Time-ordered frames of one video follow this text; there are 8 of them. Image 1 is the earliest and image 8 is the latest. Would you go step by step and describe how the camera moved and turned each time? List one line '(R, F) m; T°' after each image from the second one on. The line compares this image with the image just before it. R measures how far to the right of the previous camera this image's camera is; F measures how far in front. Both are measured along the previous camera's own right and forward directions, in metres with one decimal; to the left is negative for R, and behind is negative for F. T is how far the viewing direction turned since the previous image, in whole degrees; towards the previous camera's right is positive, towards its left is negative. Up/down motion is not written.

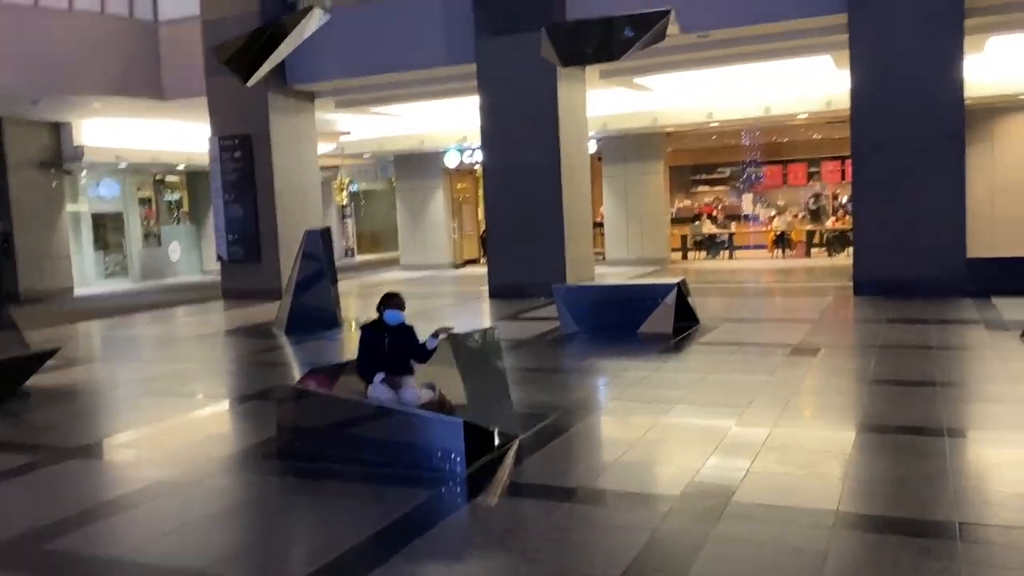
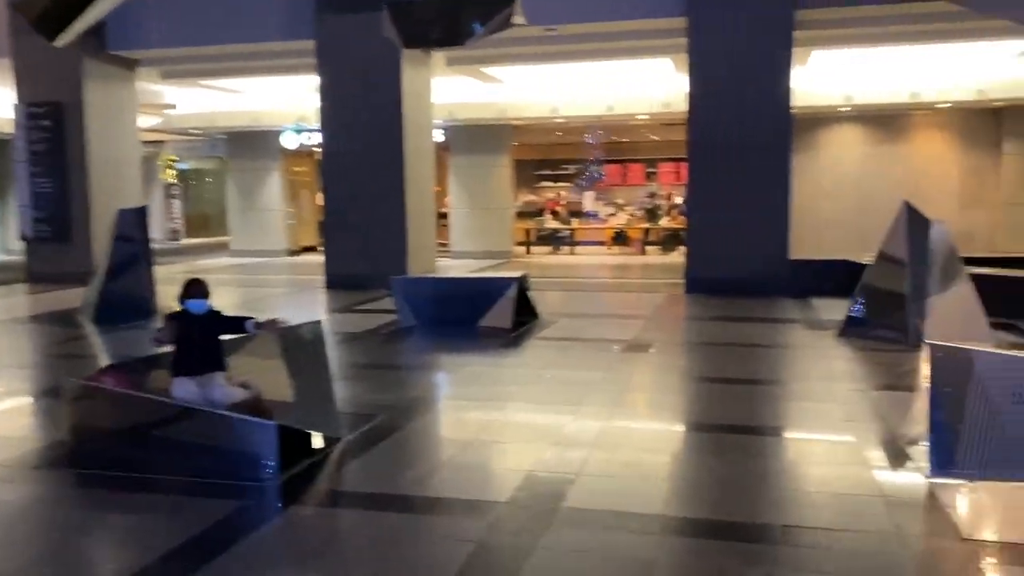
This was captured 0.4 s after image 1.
(+0.1, +0.2) m; +10°
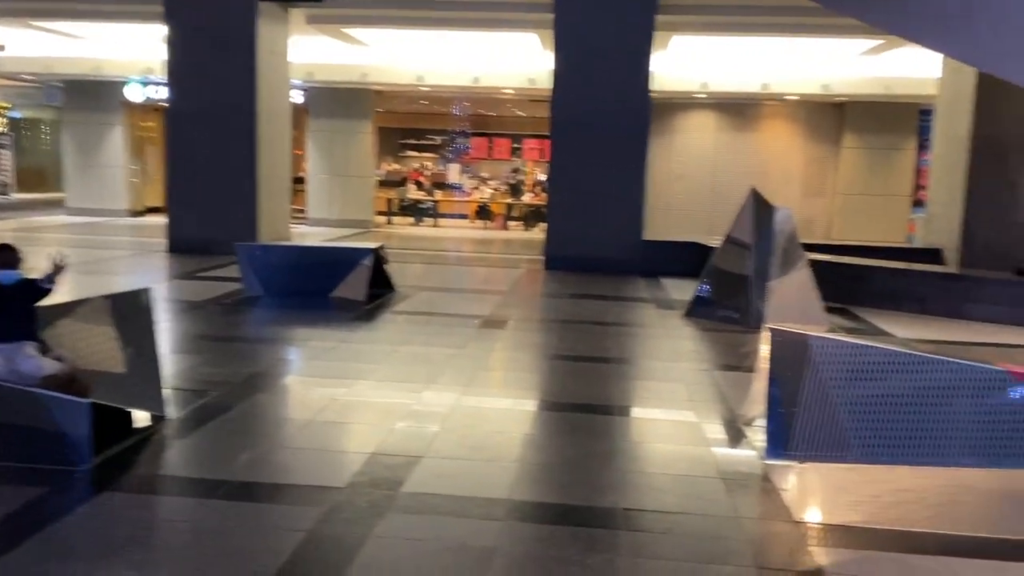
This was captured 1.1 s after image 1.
(+0.1, +0.1) m; +9°
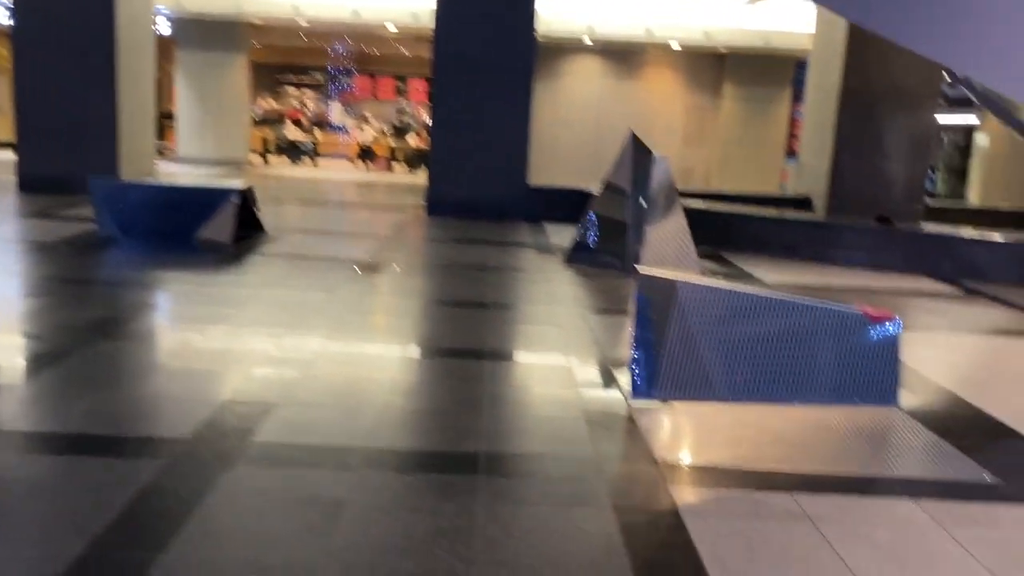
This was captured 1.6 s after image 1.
(+0.1, +0.1) m; +7°
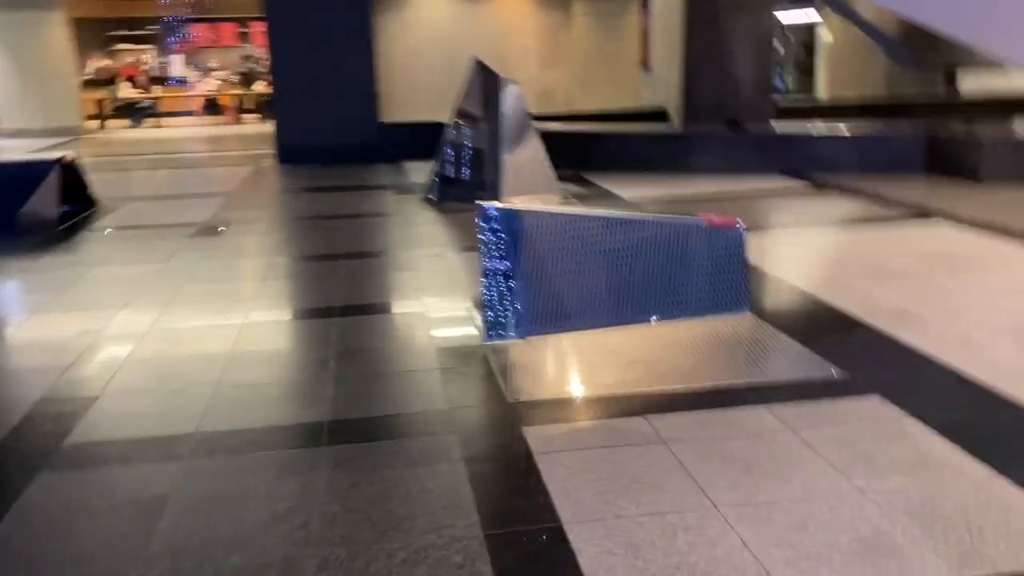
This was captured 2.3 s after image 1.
(+0.2, +0.2) m; +7°
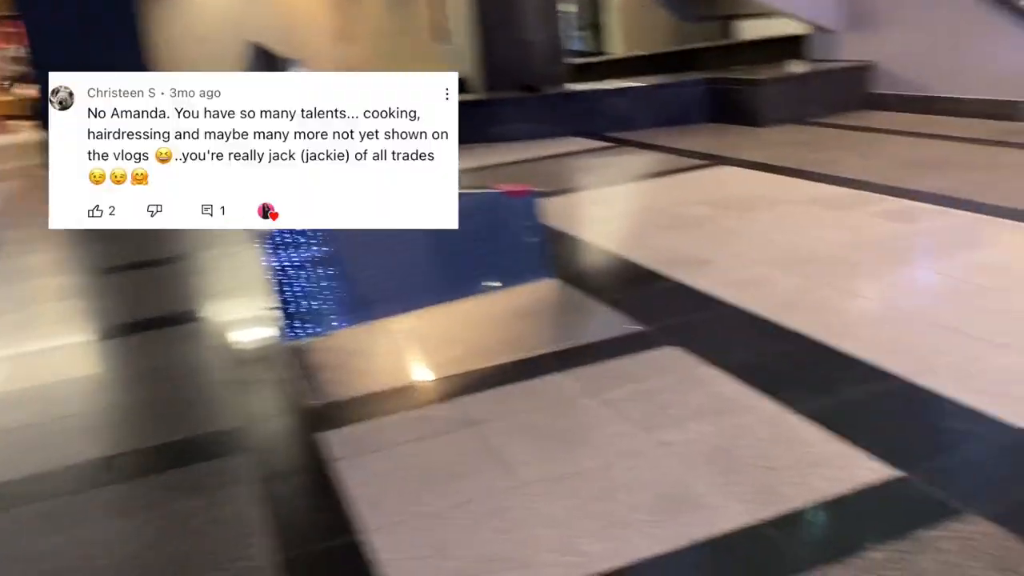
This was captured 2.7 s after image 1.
(+0.2, +0.1) m; +11°
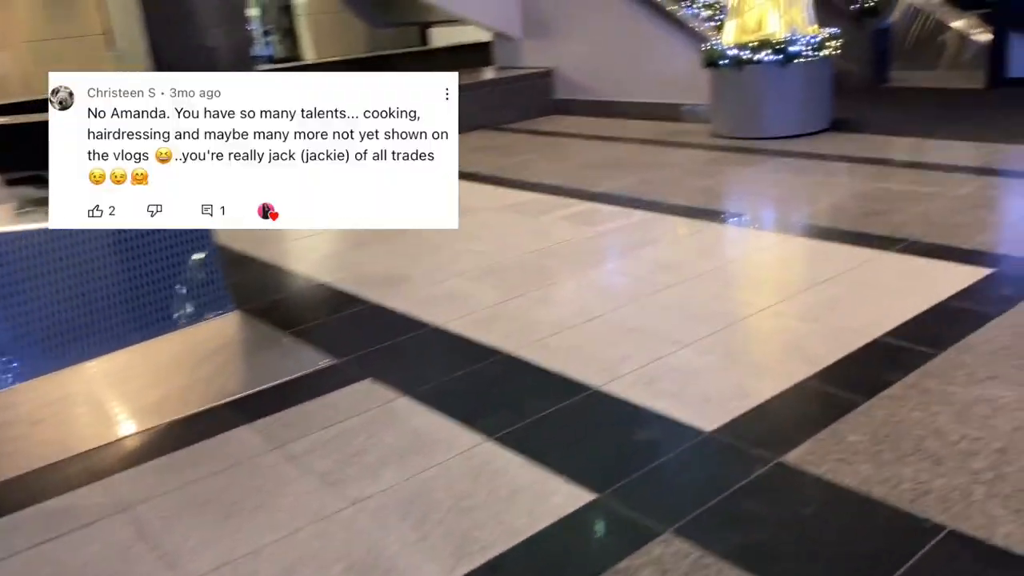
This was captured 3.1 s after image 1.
(+0.2, +0.2) m; +18°
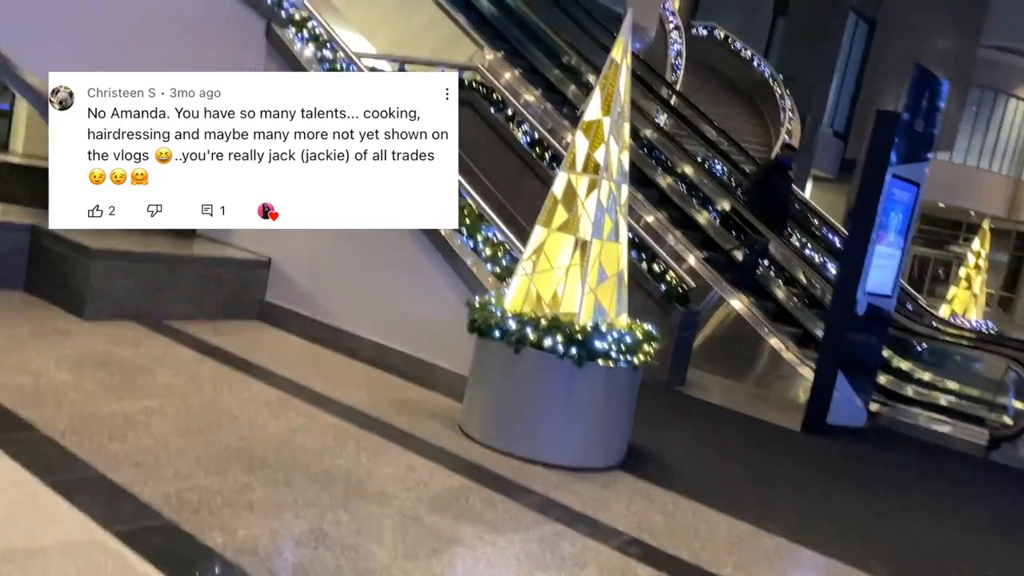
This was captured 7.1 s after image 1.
(+0.5, +2.2) m; +15°
